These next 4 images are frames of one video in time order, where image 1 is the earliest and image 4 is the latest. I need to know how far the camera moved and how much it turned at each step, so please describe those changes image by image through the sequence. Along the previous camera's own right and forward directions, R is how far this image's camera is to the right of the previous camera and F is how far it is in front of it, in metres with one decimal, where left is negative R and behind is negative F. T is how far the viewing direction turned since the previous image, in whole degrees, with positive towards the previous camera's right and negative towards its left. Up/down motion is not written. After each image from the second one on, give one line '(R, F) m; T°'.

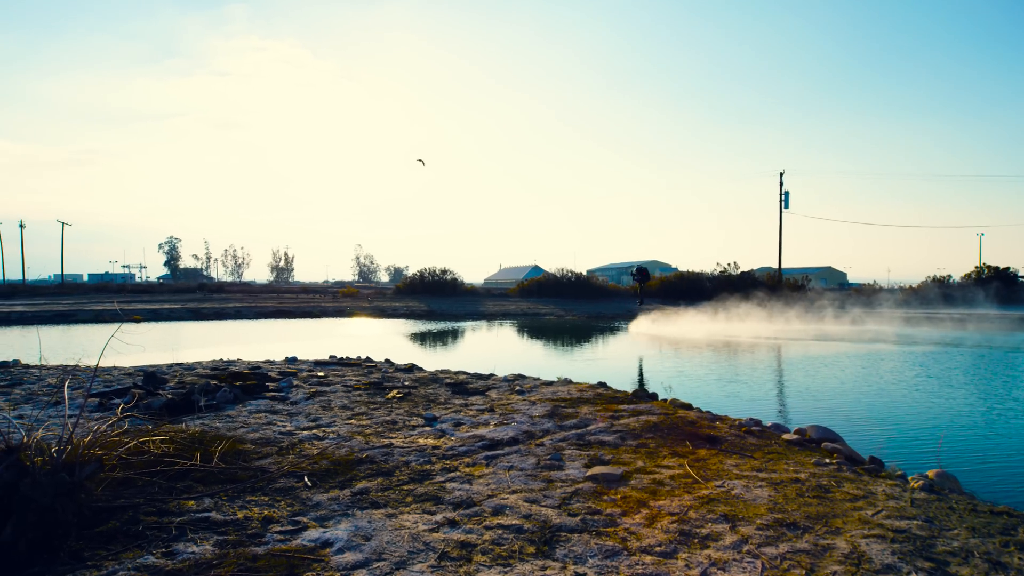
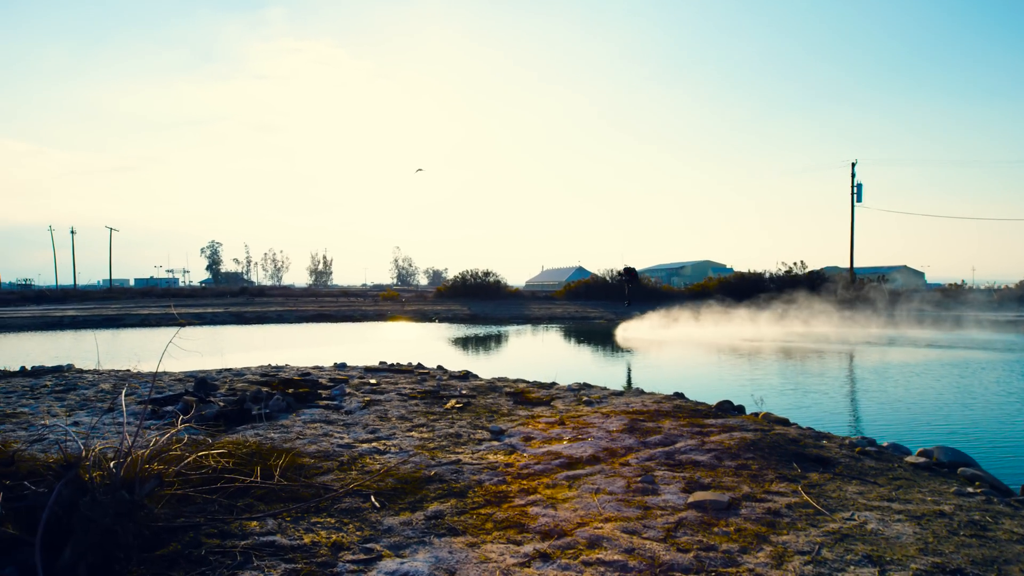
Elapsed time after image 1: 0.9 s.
(-1.0, +0.7) m; -3°
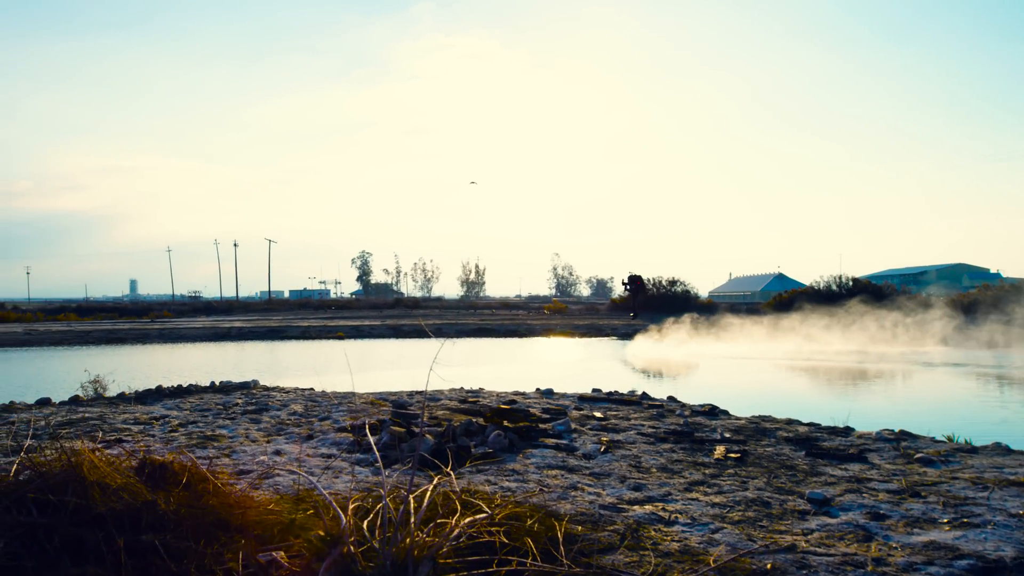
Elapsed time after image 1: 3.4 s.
(-3.3, +1.8) m; -9°
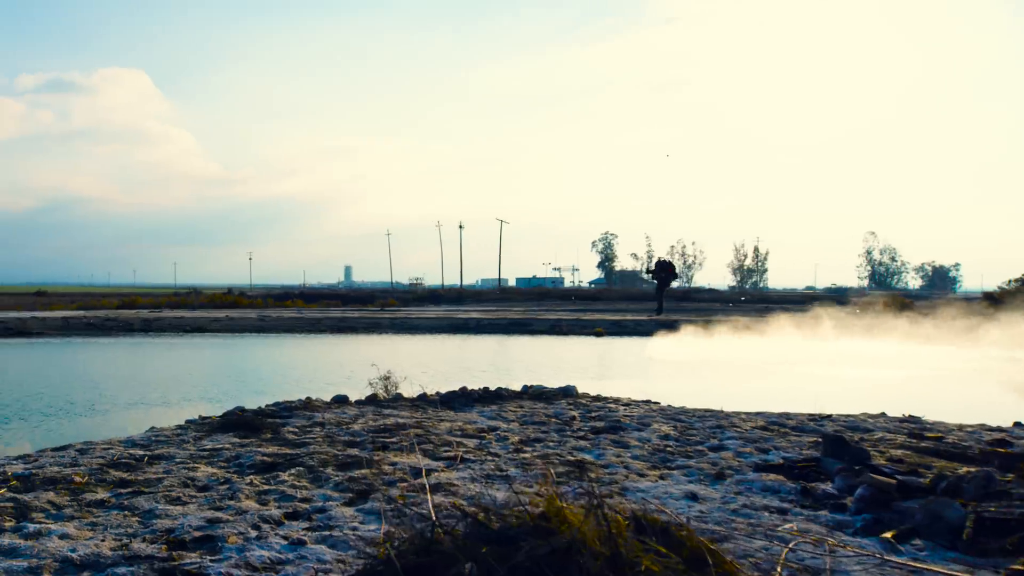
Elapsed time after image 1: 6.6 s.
(-5.2, +2.0) m; -10°
